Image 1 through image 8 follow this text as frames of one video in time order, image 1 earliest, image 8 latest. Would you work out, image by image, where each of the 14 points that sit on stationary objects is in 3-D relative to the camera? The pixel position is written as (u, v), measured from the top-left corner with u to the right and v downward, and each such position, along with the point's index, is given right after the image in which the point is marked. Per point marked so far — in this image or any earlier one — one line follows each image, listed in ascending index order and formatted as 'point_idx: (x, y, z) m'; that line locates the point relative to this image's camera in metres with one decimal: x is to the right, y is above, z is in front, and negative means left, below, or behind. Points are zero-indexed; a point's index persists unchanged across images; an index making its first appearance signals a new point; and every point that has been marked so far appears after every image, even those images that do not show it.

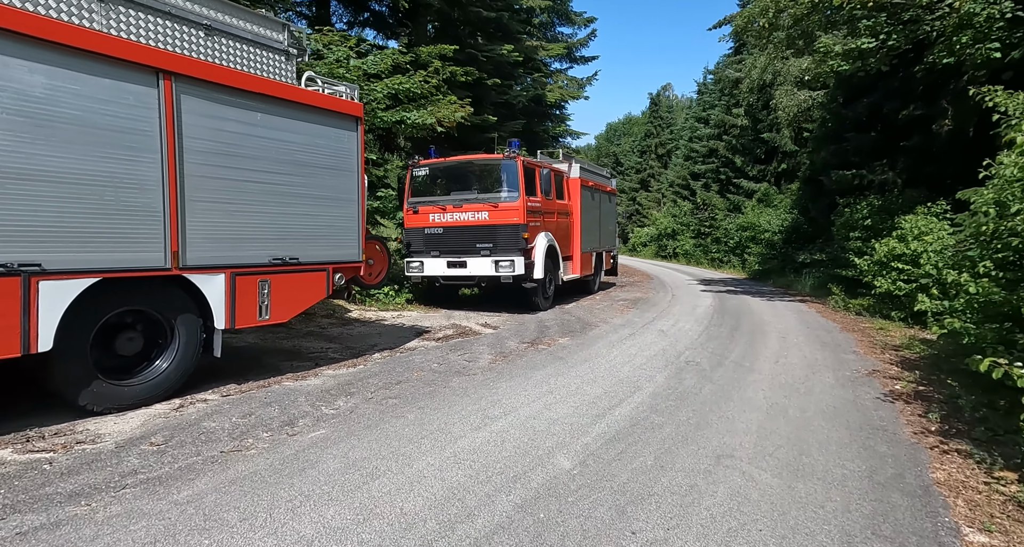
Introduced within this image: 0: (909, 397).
0: (+4.0, -1.2, +6.1) m
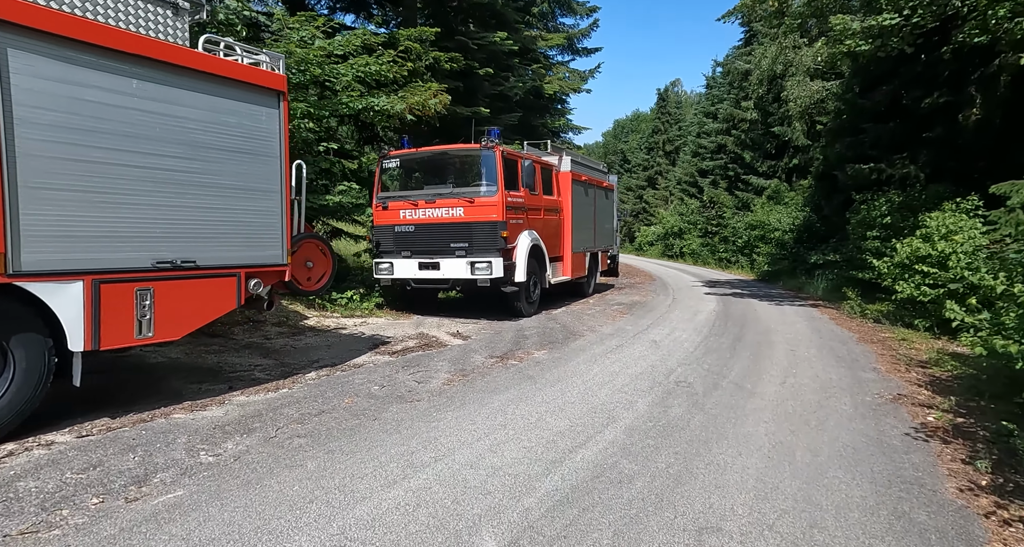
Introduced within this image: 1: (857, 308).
0: (+3.6, -1.3, +5.0) m
1: (+7.2, -0.7, +12.8) m
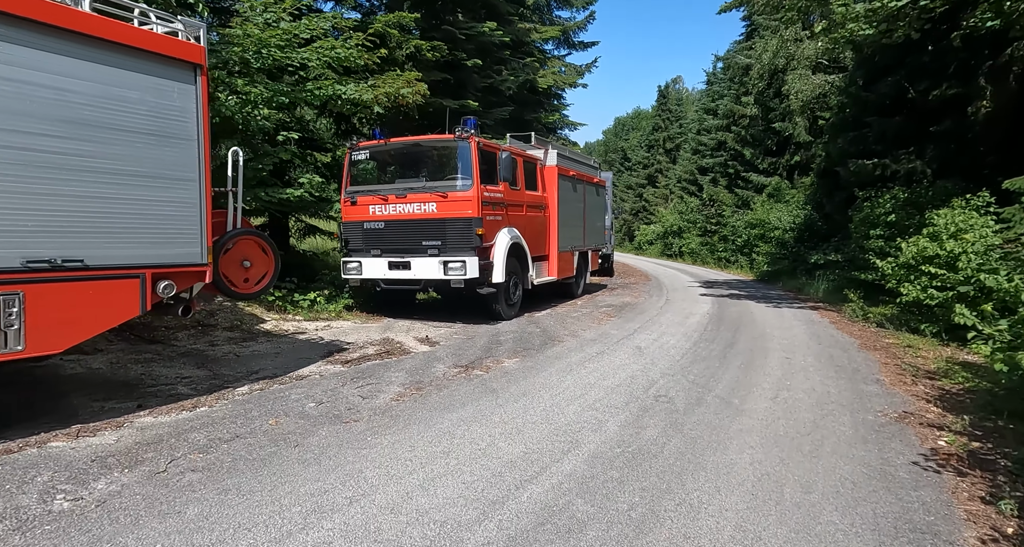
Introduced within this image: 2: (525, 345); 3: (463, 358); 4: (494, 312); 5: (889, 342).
0: (+3.2, -1.3, +4.3) m
1: (+6.8, -0.8, +12.1) m
2: (+0.2, -0.9, +8.1) m
3: (-0.6, -1.0, +7.1) m
4: (-0.3, -0.6, +10.0) m
5: (+5.8, -1.1, +9.5) m
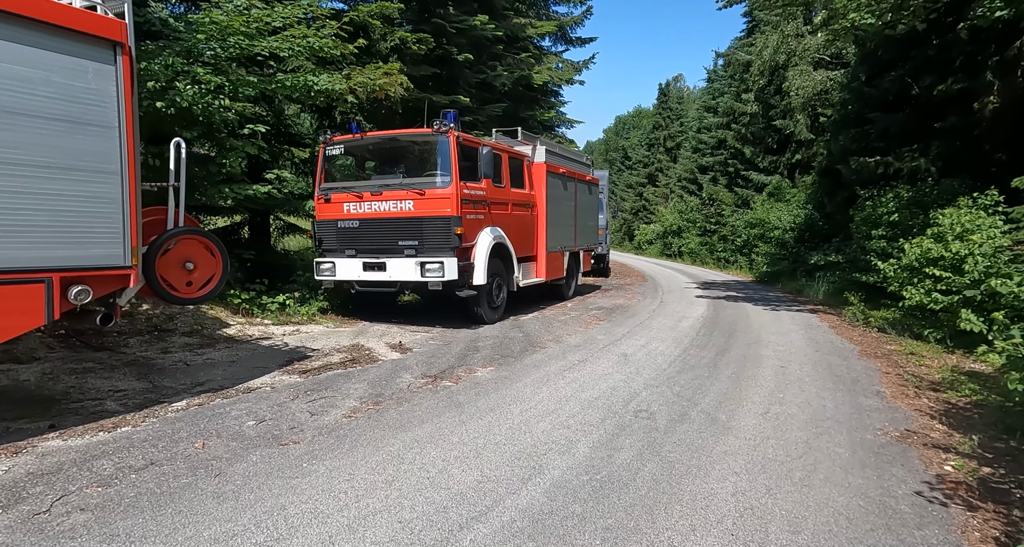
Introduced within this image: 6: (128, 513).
0: (+2.9, -1.4, +3.9) m
1: (+6.6, -0.8, +11.6) m
2: (-0.1, -1.0, +7.7) m
3: (-0.8, -1.0, +6.6) m
4: (-0.6, -0.6, +9.5) m
5: (+5.6, -1.1, +9.0) m
6: (-1.9, -1.2, +3.0) m
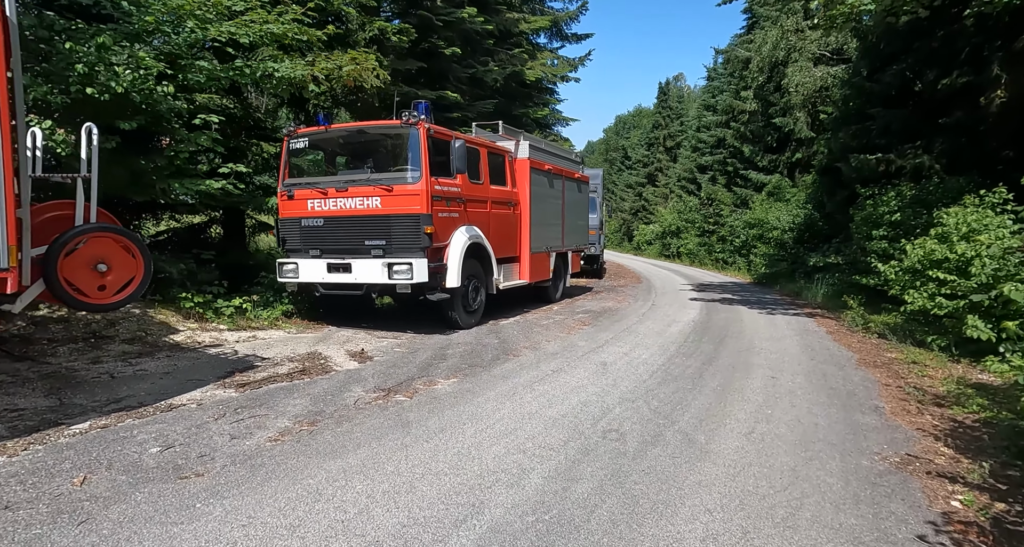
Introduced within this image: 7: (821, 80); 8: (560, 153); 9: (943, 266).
0: (+2.5, -1.4, +3.3) m
1: (+6.2, -0.8, +11.1) m
2: (-0.5, -1.0, +7.1) m
3: (-1.2, -1.0, +6.0) m
4: (-0.9, -0.7, +9.0) m
5: (+5.2, -1.1, +8.4) m
6: (-2.2, -1.2, +2.5) m
7: (+9.8, +6.2, +19.6) m
8: (+1.0, +2.6, +13.3) m
9: (+5.9, +0.1, +8.4) m
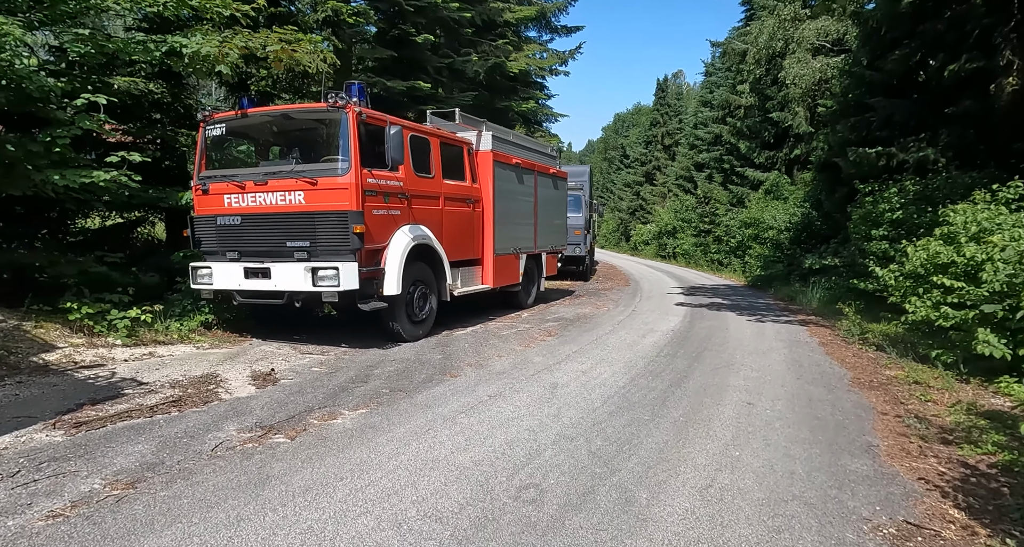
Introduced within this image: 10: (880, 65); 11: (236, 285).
0: (+1.9, -1.5, +2.2) m
1: (+5.6, -0.9, +10.0) m
2: (-1.1, -1.1, +6.1) m
3: (-1.9, -1.1, +5.0) m
4: (-1.6, -0.7, +7.9) m
5: (+4.6, -1.2, +7.4) m
6: (-2.9, -1.3, +1.4) m
7: (+9.2, +6.1, +18.5) m
8: (+0.4, +2.5, +12.2) m
9: (+5.3, 0.0, +7.4) m
10: (+7.8, +4.5, +13.1) m
11: (-3.2, -0.1, +7.2) m
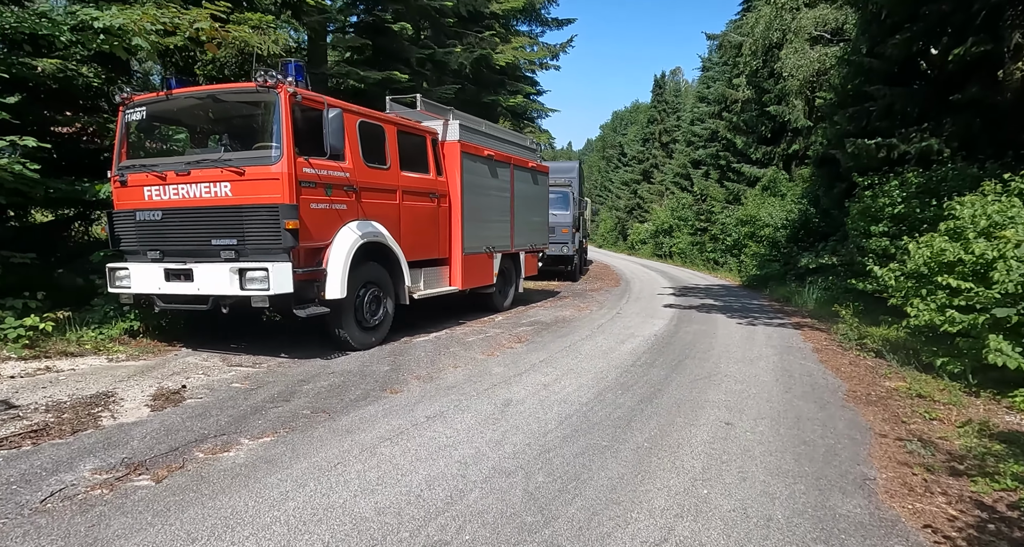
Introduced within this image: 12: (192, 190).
0: (+1.4, -1.5, +1.5) m
1: (+5.1, -0.9, +9.2) m
2: (-1.6, -1.1, +5.3) m
3: (-2.3, -1.1, +4.2) m
4: (-2.0, -0.8, +7.1) m
5: (+4.1, -1.2, +6.6) m
6: (-3.4, -1.3, +0.7) m
7: (+8.7, +6.1, +17.7) m
8: (-0.1, +2.5, +11.4) m
9: (+4.8, 0.0, +6.6) m
10: (+7.4, +4.5, +12.3) m
11: (-3.7, -0.2, +6.4) m
12: (-3.3, +0.9, +6.4) m
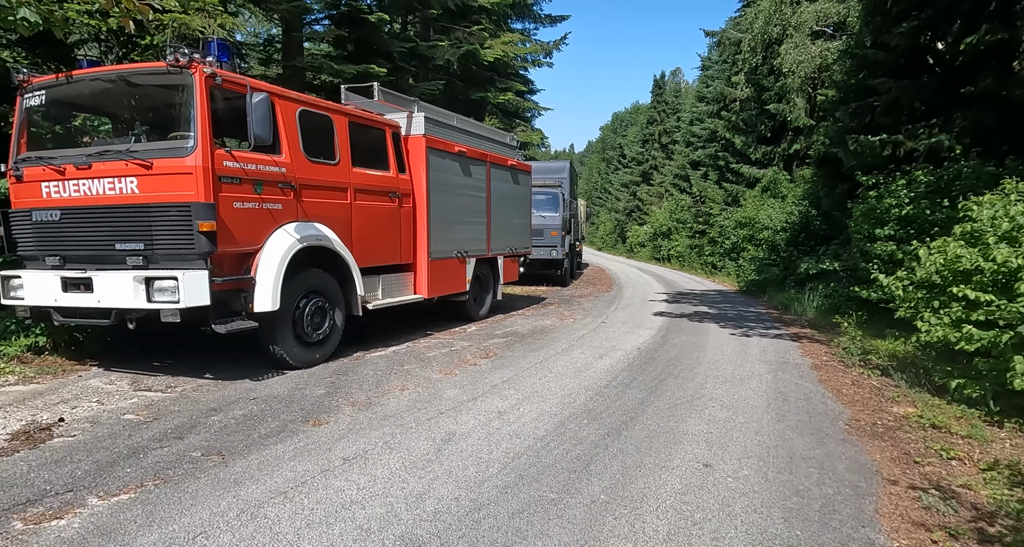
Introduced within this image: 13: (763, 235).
0: (+0.9, -1.6, +0.6) m
1: (+4.7, -1.0, +8.3) m
2: (-2.1, -1.2, +4.5) m
3: (-2.8, -1.2, +3.4) m
4: (-2.5, -0.8, +6.3) m
5: (+3.6, -1.3, +5.7) m
6: (-3.9, -1.4, -0.2) m
7: (+8.4, +6.0, +16.9) m
8: (-0.5, +2.4, +10.6) m
9: (+4.3, -0.1, +5.7) m
10: (+6.9, +4.3, +11.4) m
11: (-4.2, -0.2, +5.6) m
12: (-3.8, +0.8, +5.5) m
13: (+7.8, +1.2, +19.1) m
